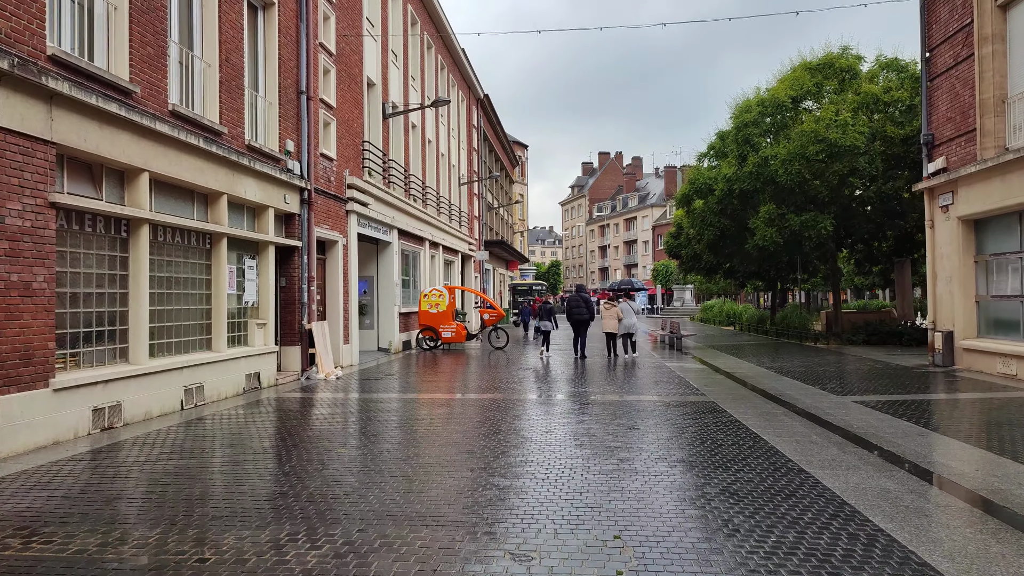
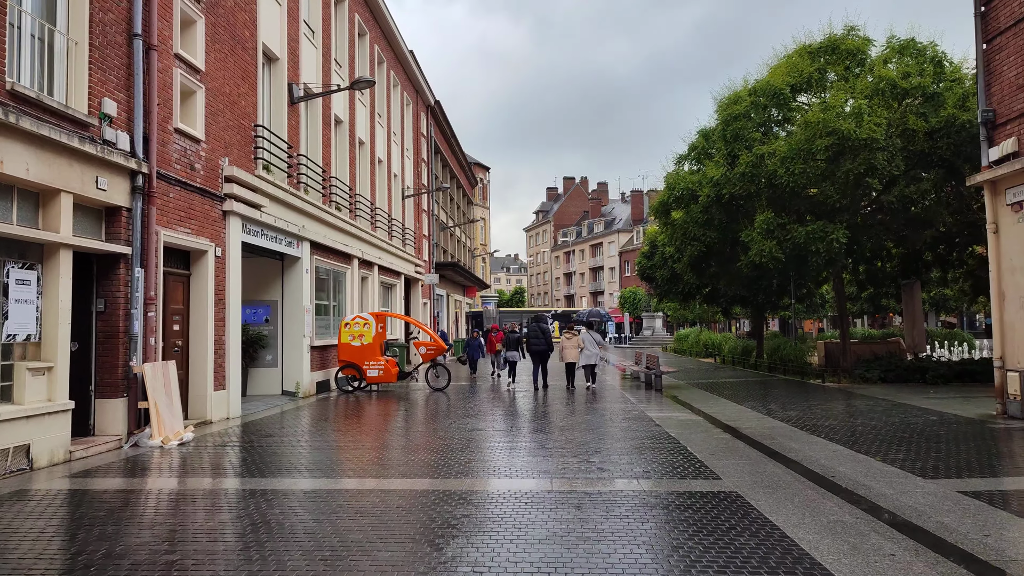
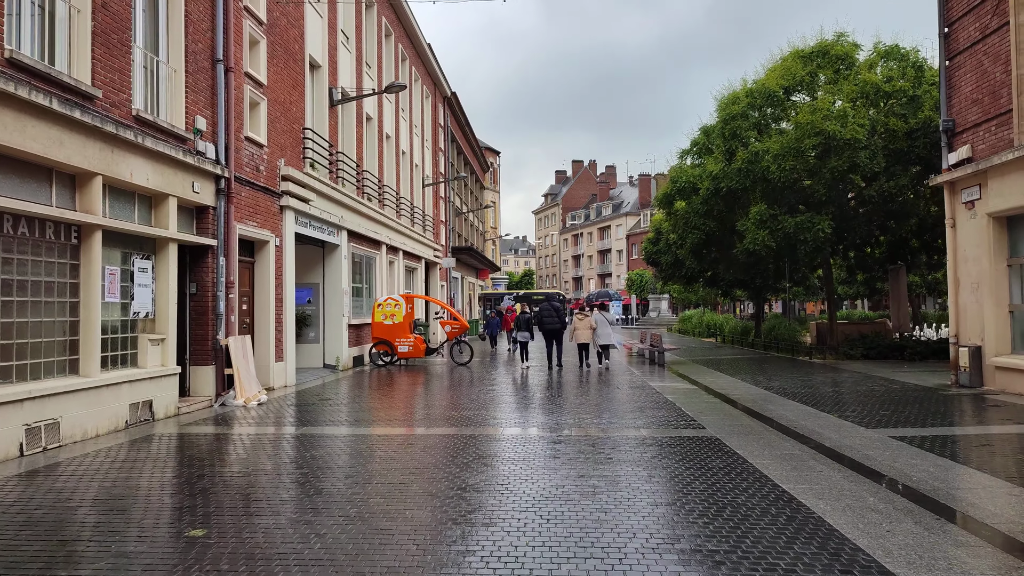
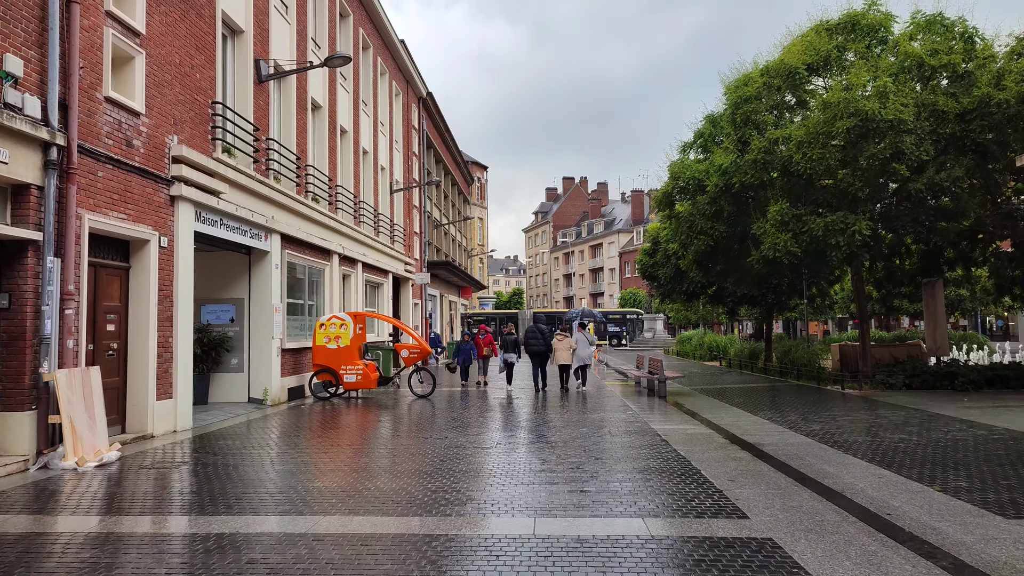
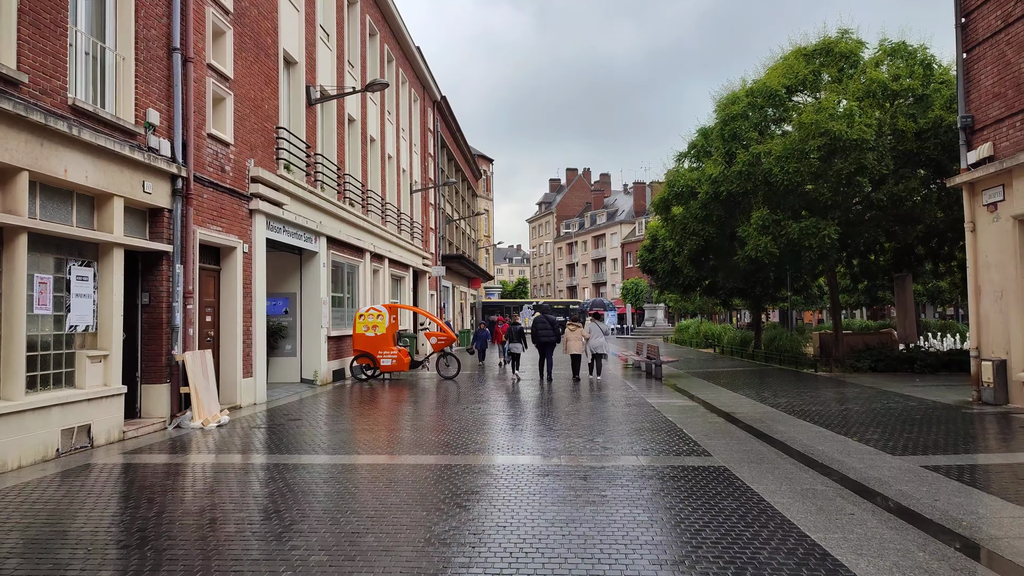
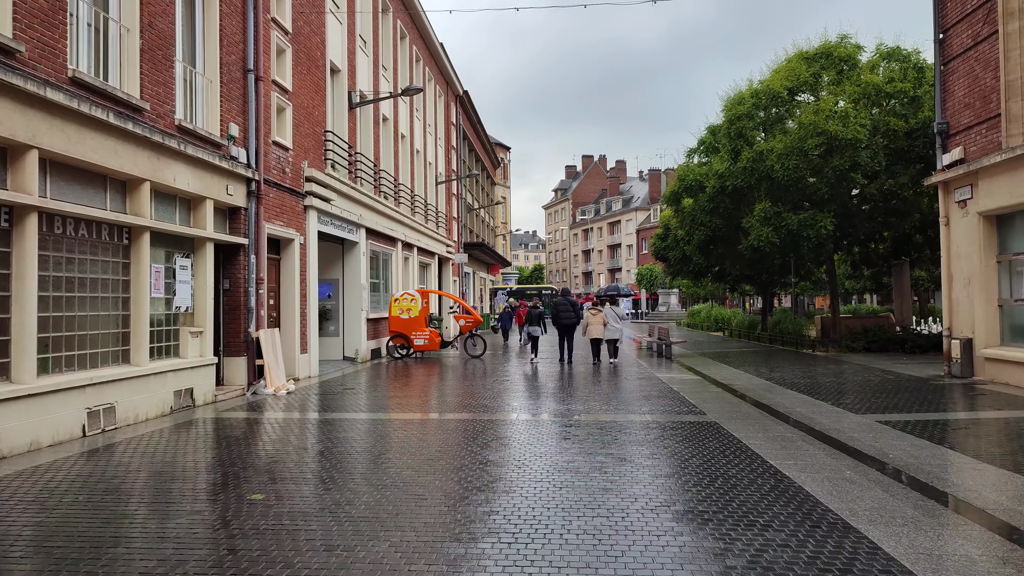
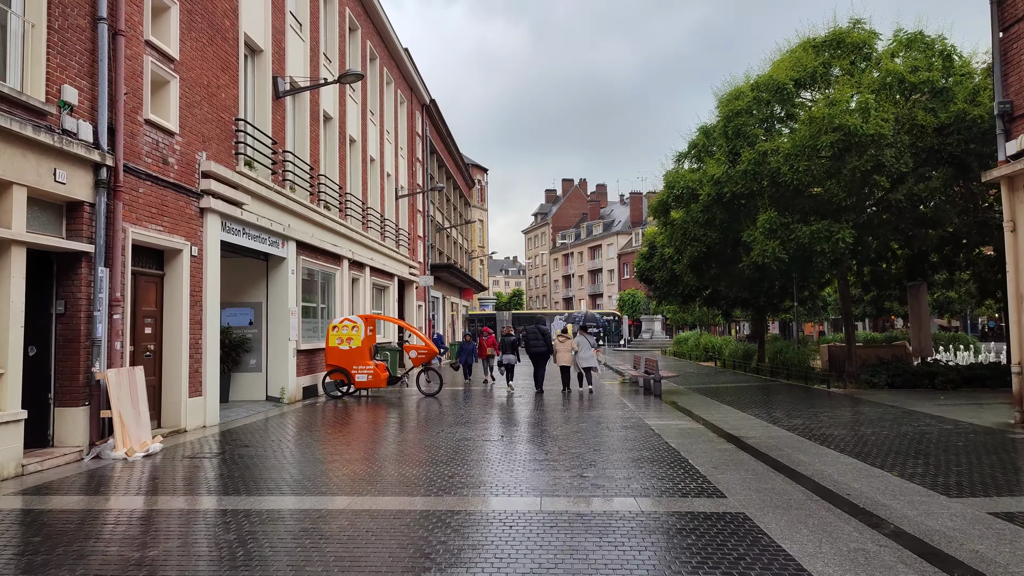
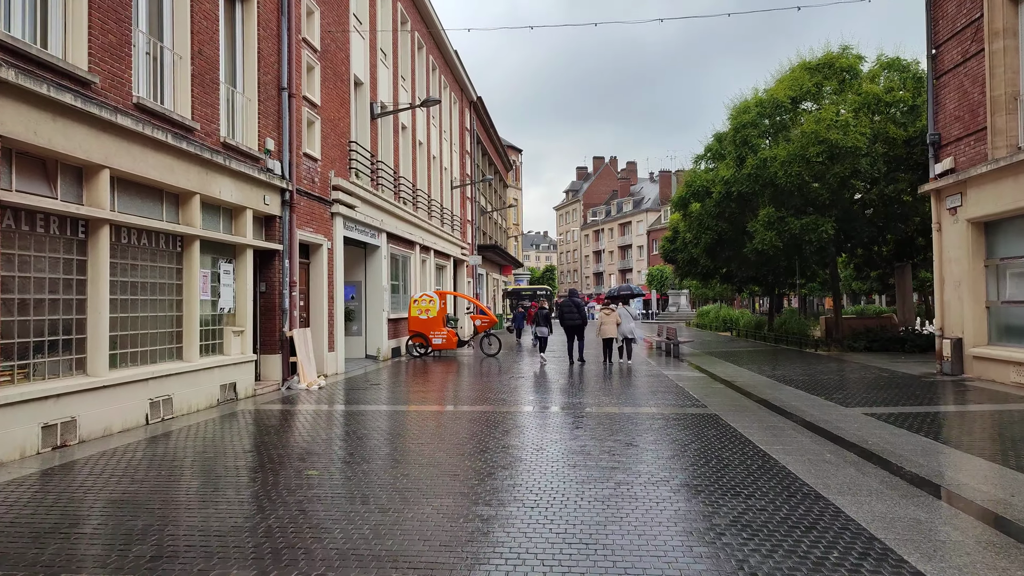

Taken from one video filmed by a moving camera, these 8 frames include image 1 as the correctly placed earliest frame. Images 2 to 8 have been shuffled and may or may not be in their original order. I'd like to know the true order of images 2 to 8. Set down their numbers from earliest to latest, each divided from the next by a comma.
8, 6, 3, 5, 2, 7, 4
